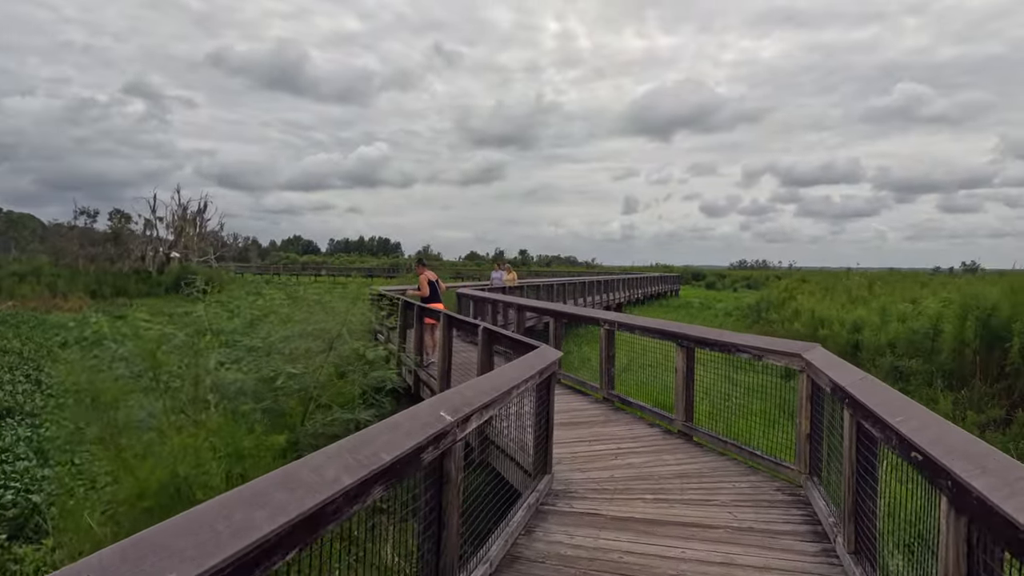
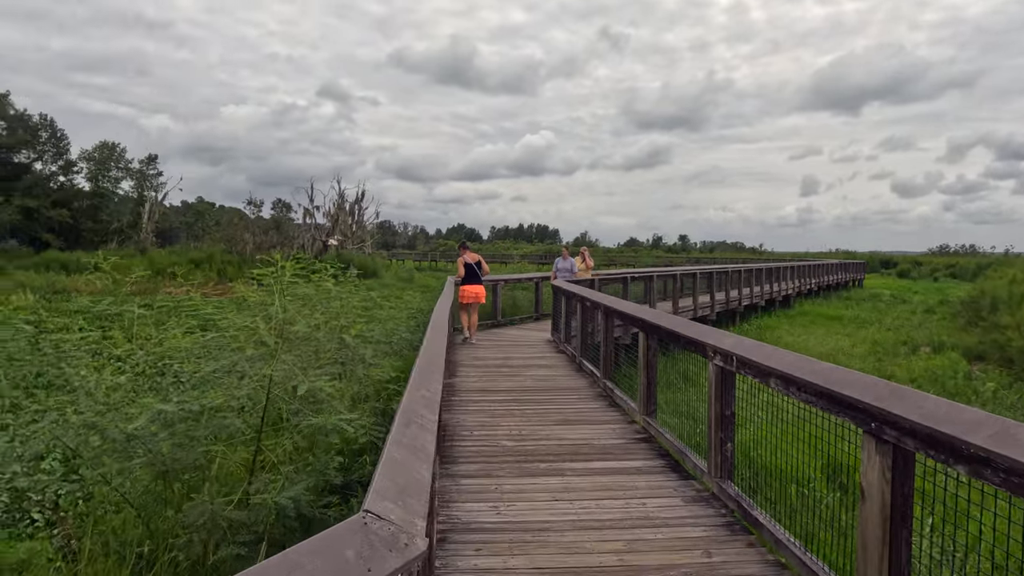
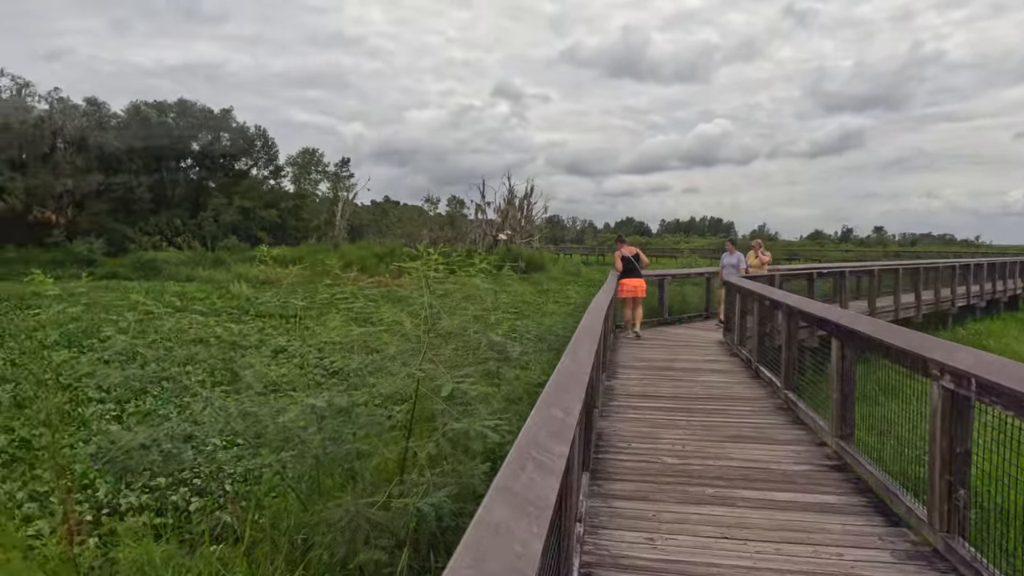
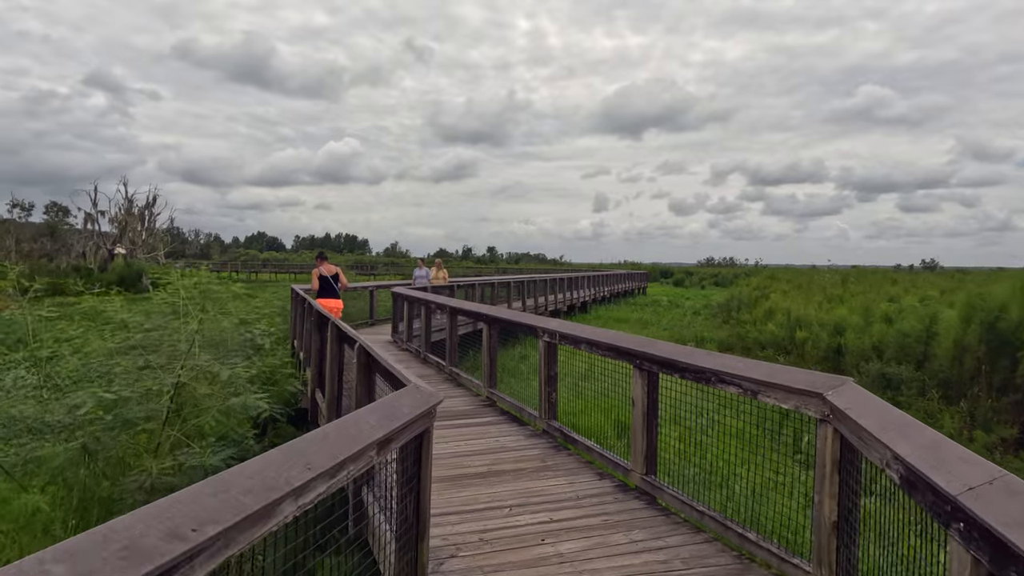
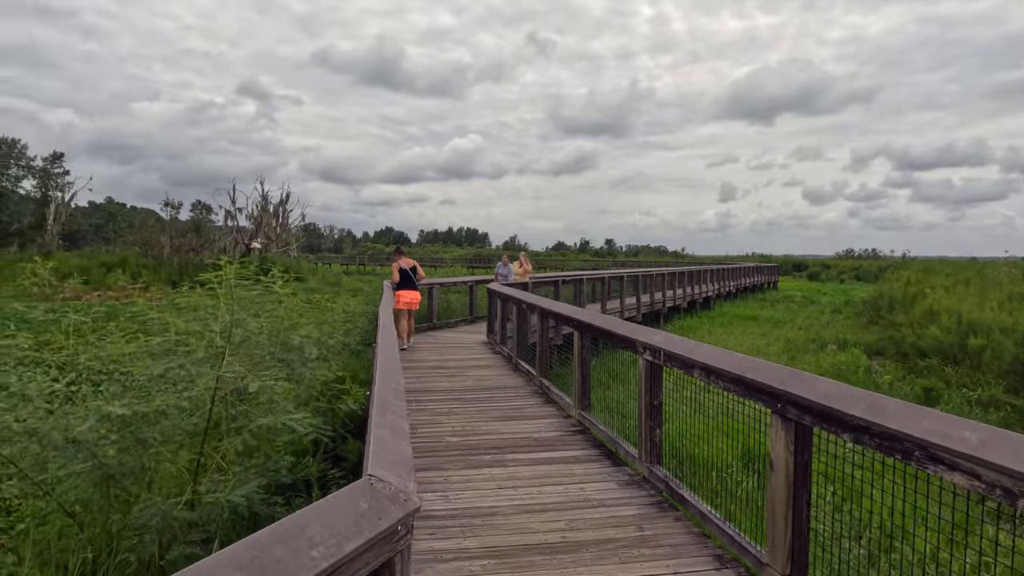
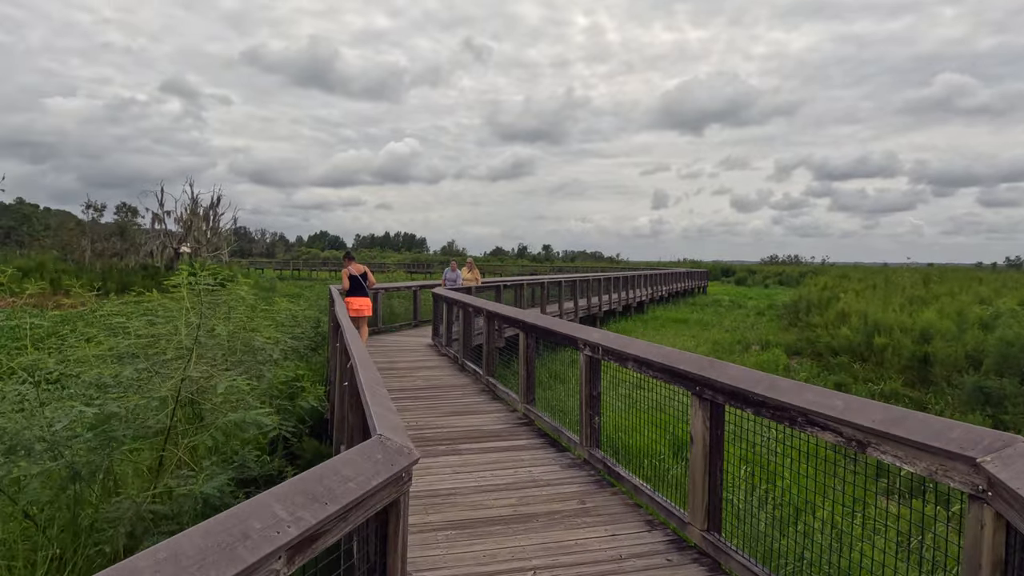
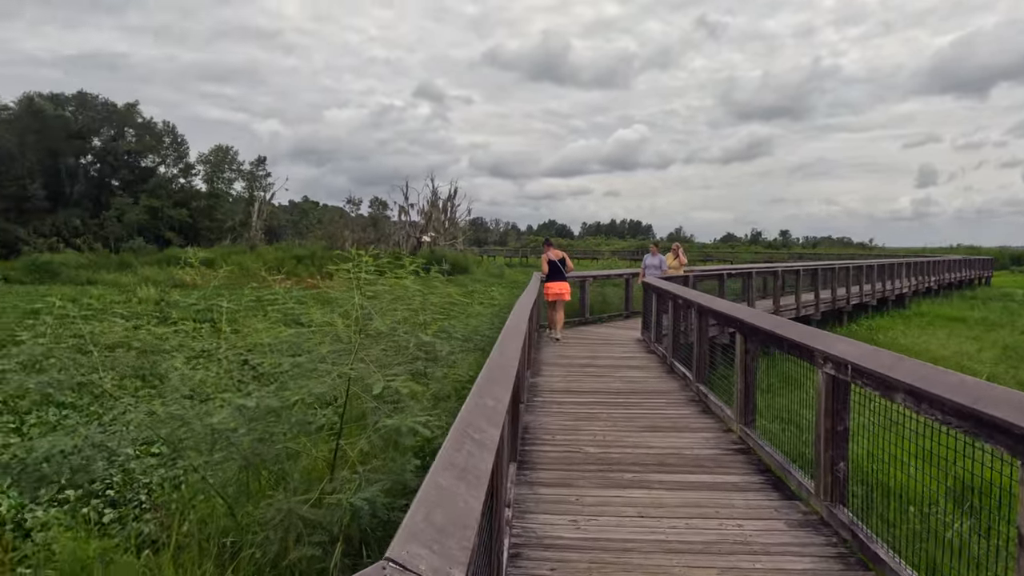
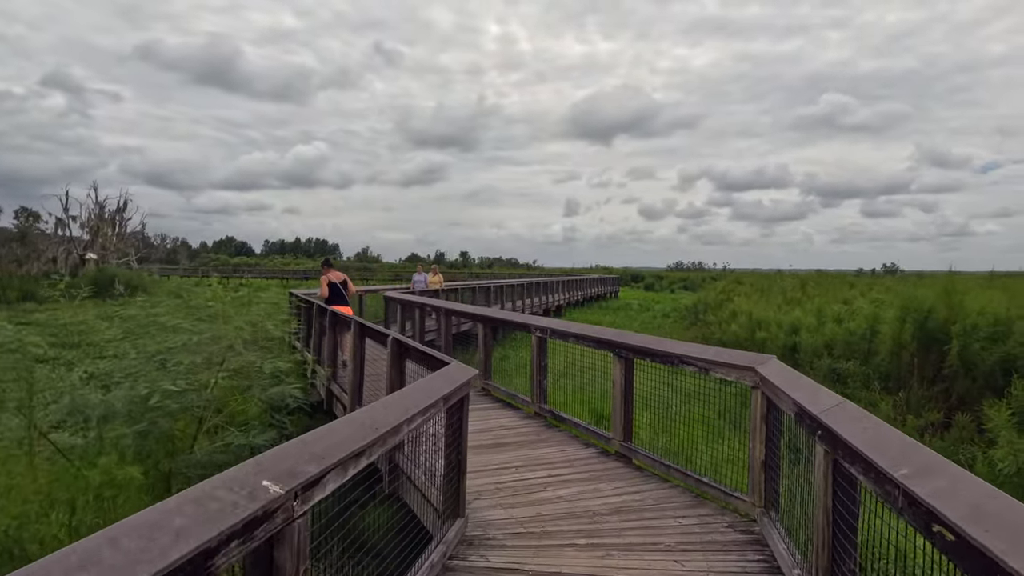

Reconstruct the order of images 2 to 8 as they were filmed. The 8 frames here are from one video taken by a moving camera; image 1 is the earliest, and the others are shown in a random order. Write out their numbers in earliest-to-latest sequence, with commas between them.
8, 4, 6, 5, 2, 7, 3
